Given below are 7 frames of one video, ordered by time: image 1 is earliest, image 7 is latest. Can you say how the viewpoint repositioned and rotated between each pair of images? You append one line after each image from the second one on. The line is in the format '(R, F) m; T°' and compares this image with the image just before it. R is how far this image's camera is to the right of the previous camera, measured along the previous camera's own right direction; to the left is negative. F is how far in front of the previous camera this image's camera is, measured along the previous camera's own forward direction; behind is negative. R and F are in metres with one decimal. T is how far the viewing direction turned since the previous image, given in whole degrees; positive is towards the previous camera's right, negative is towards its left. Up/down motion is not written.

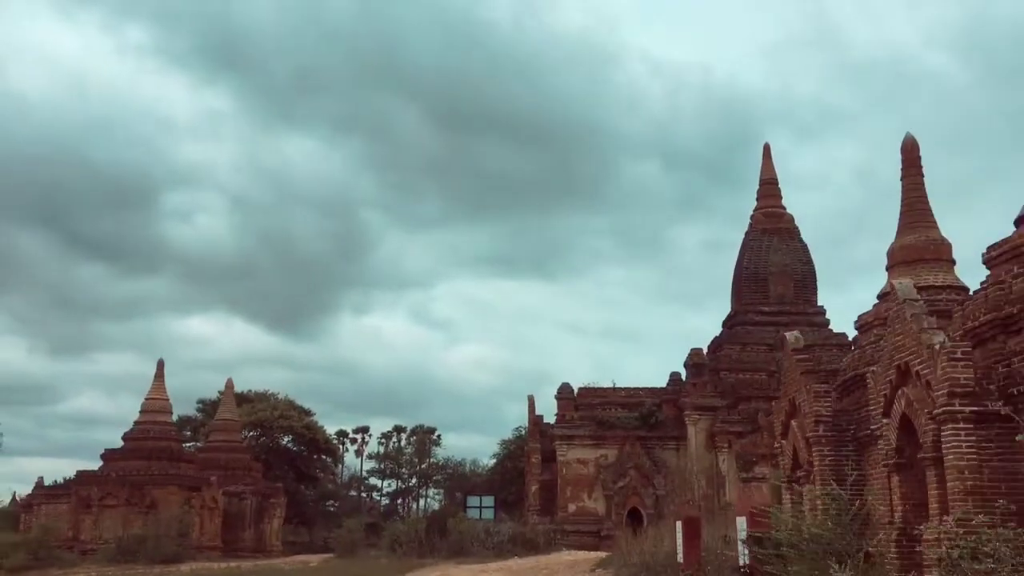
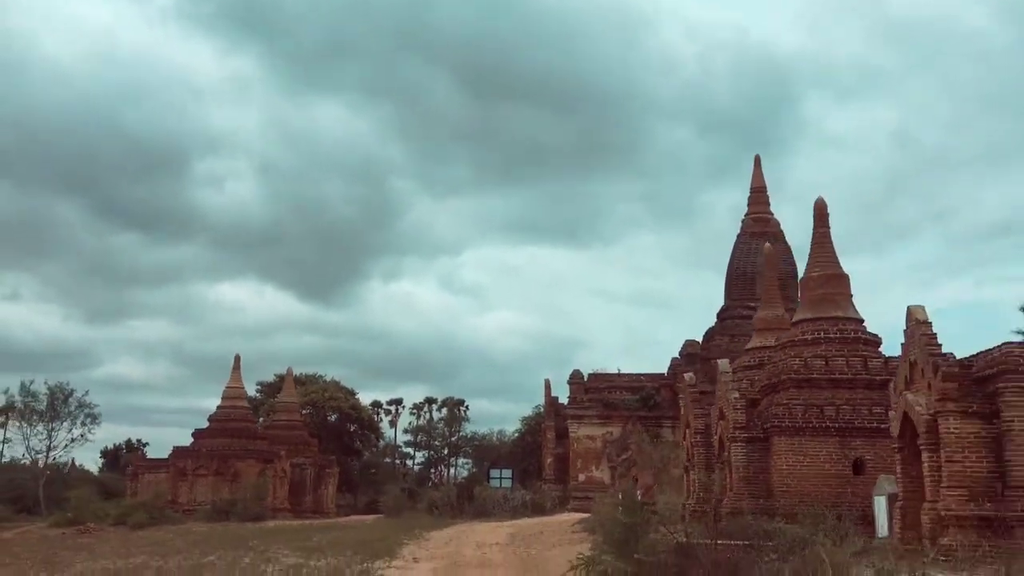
(+0.6, -7.2) m; -2°
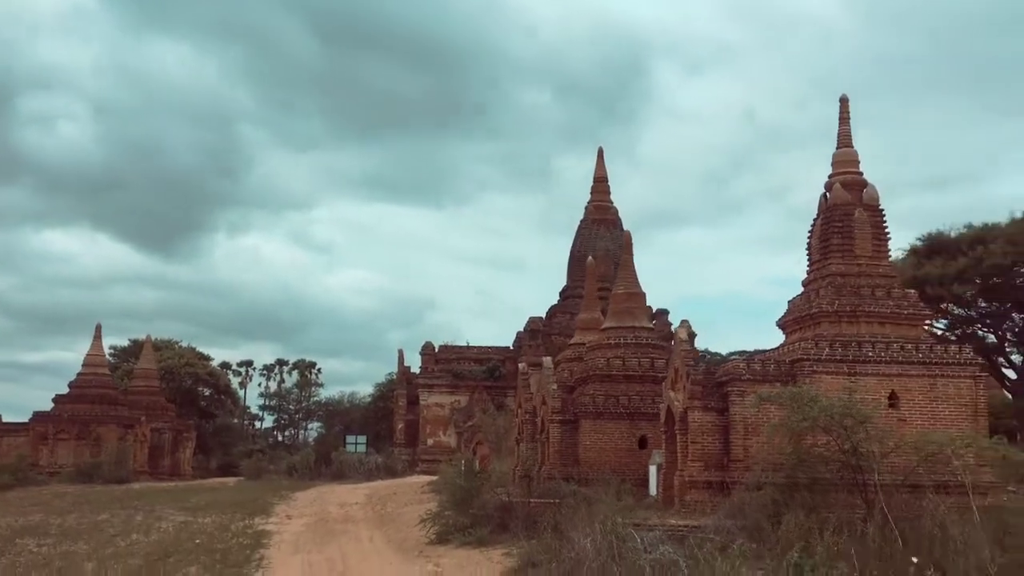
(-0.3, -3.8) m; +9°
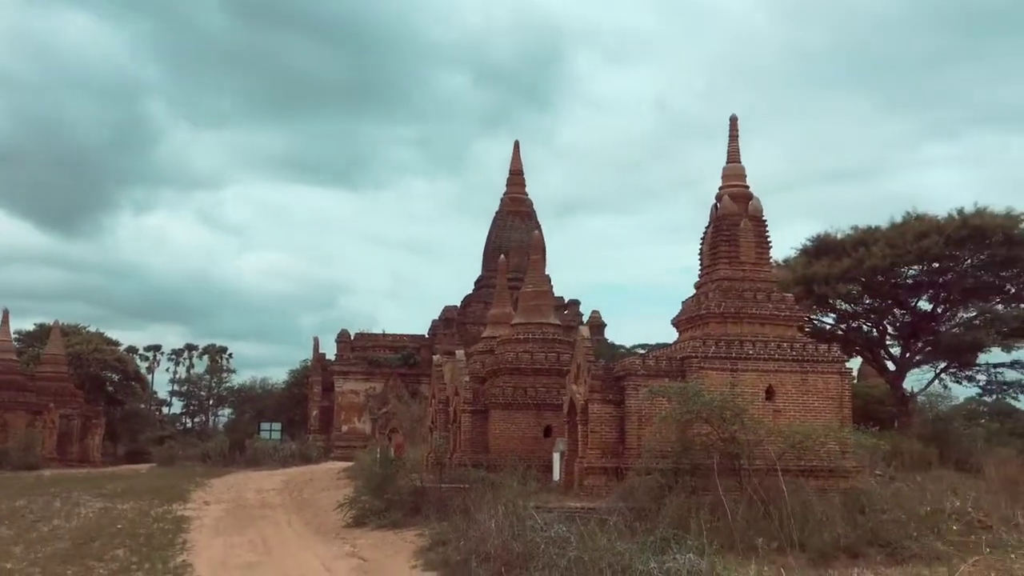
(0.0, -1.2) m; +5°
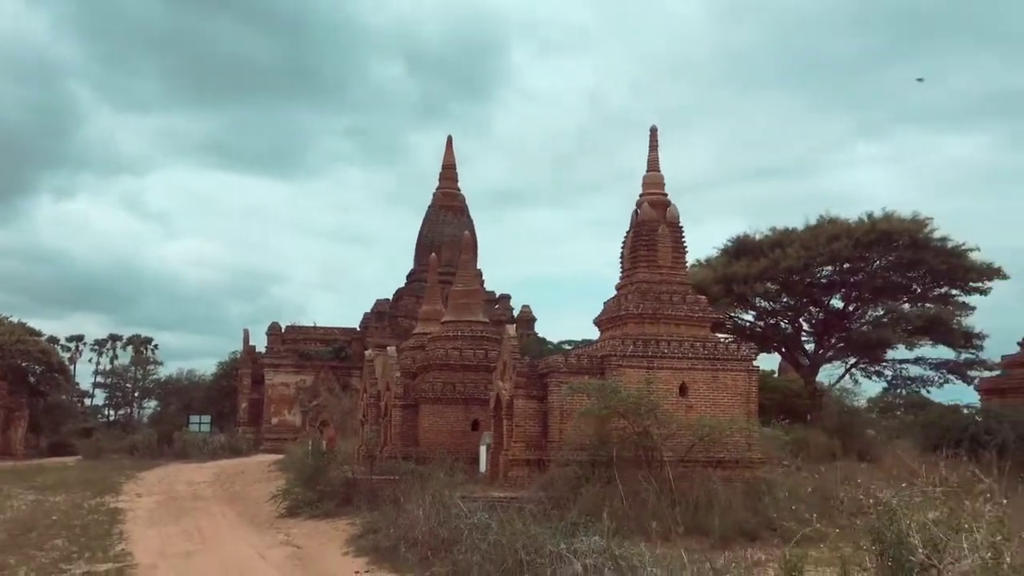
(+0.1, -0.9) m; +4°
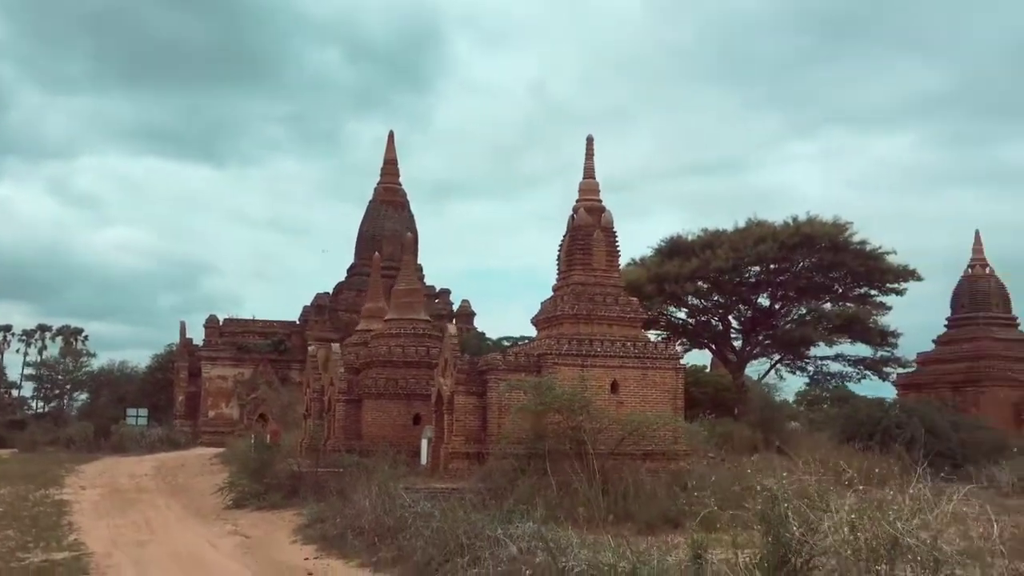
(-0.1, -0.9) m; +4°
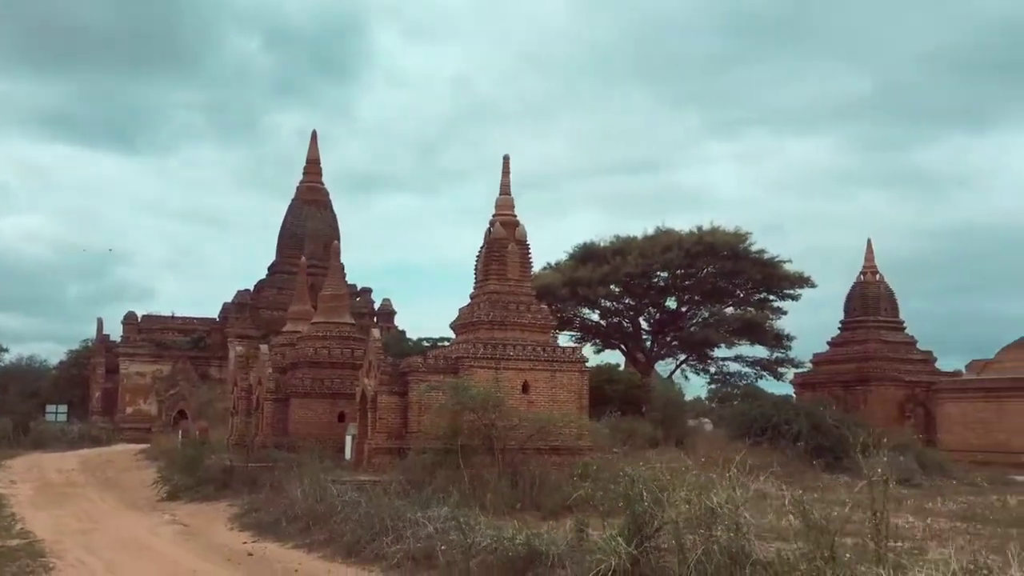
(0.0, -1.7) m; +5°
